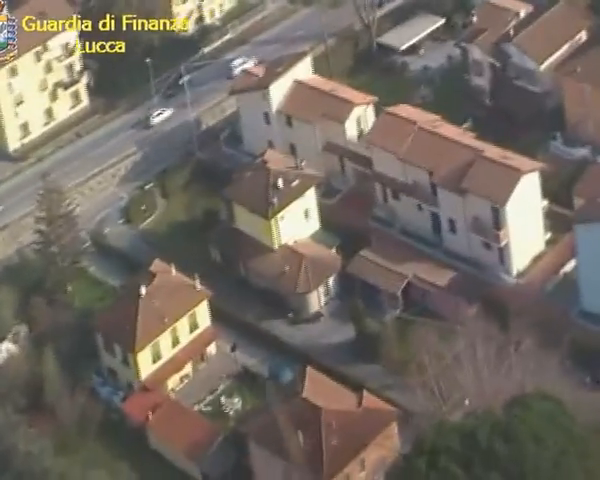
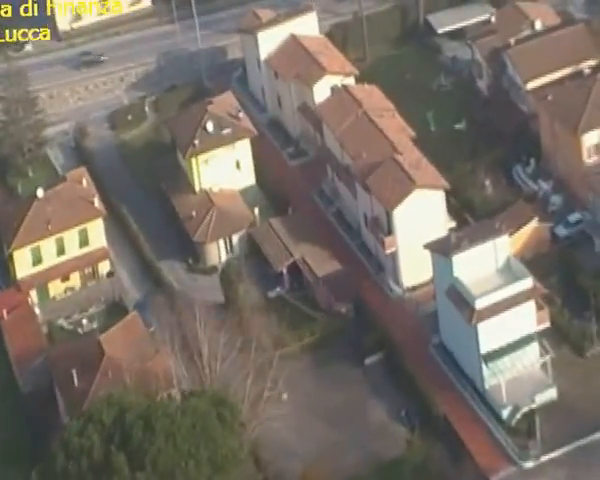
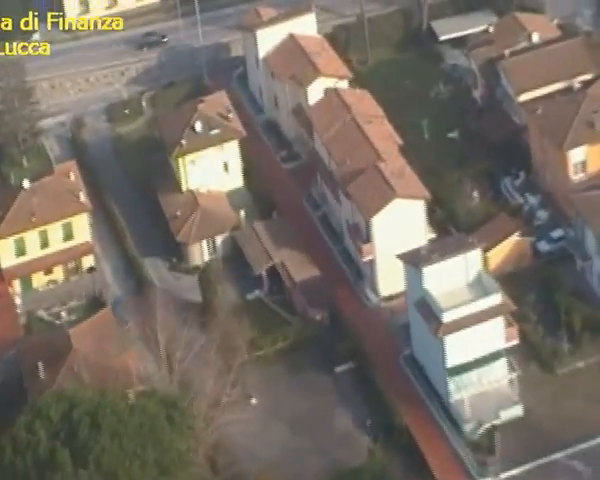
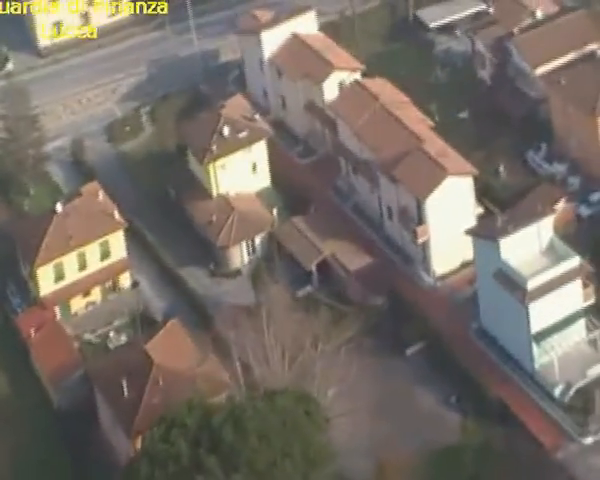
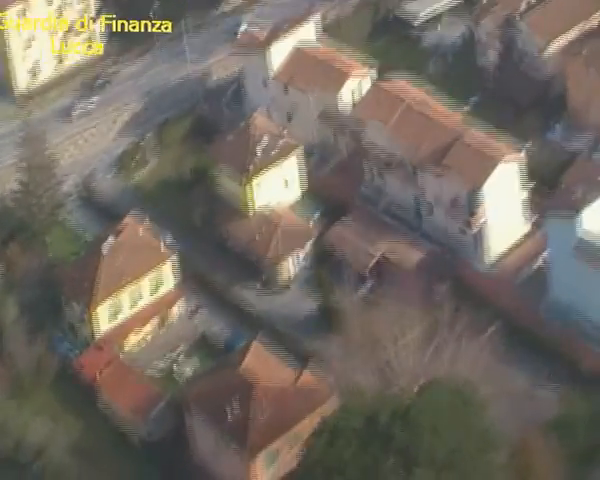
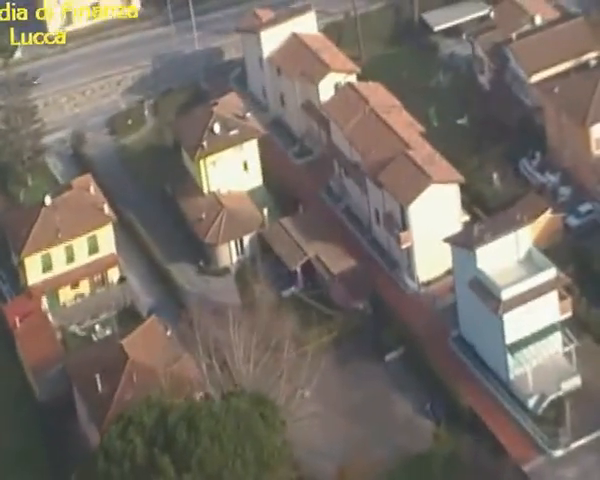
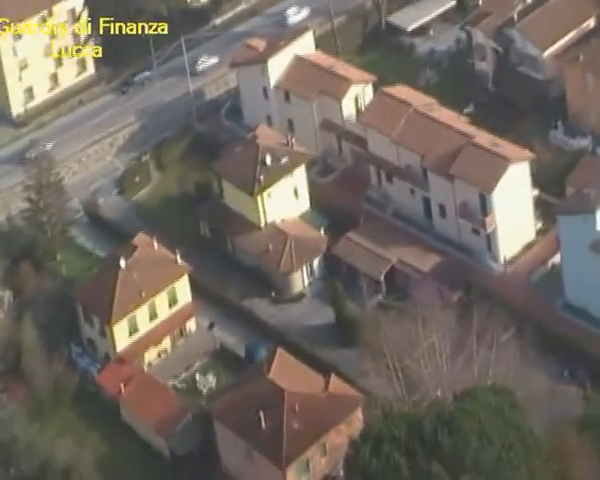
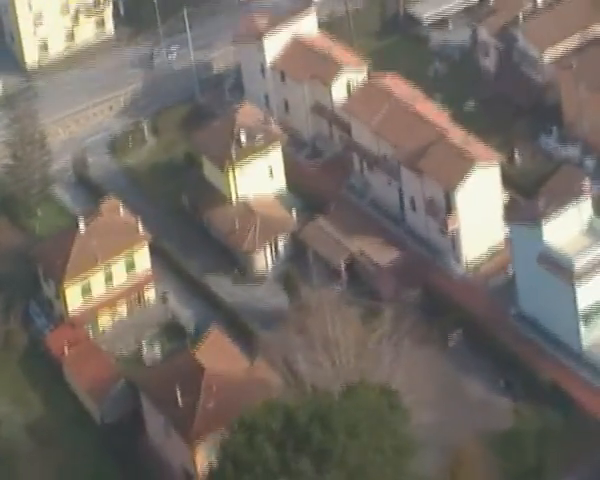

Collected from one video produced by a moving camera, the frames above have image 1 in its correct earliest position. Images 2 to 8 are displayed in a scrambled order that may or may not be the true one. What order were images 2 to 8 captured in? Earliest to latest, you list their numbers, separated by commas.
7, 5, 8, 4, 6, 2, 3
